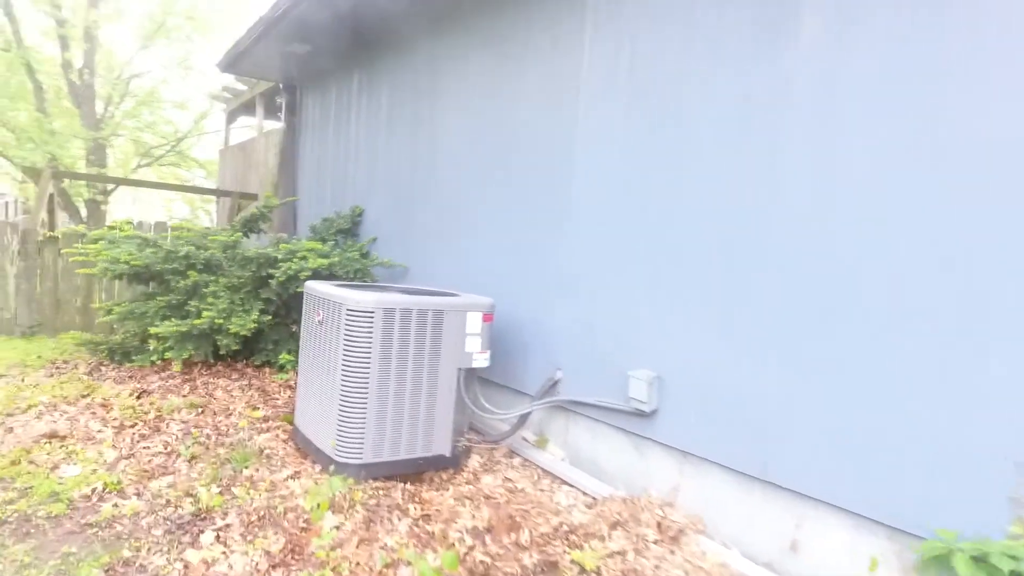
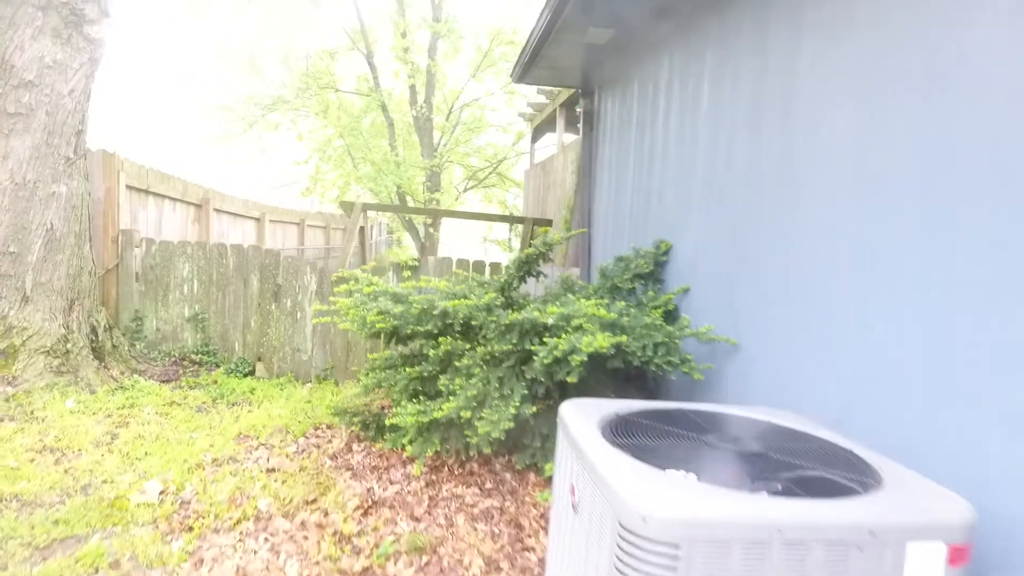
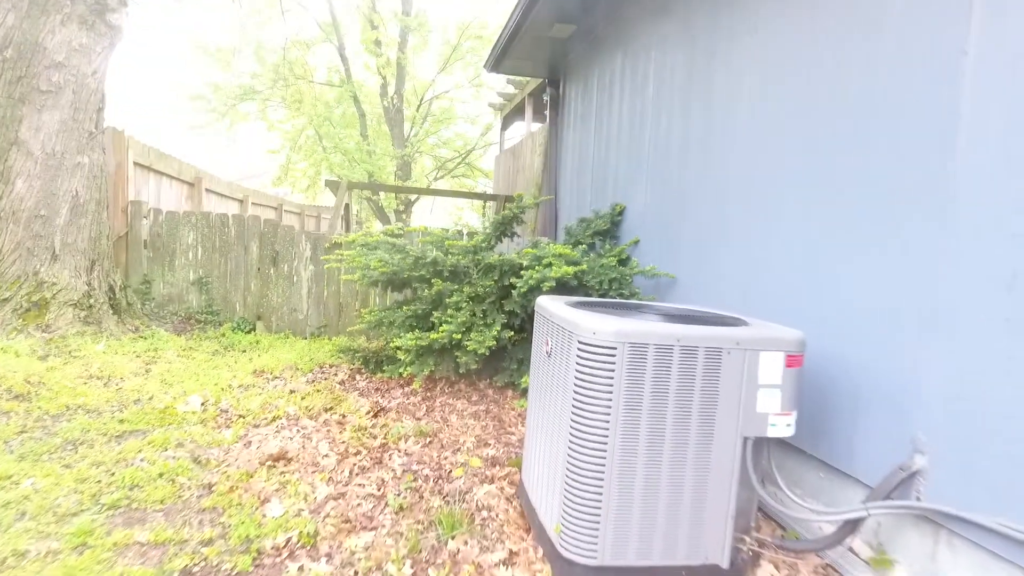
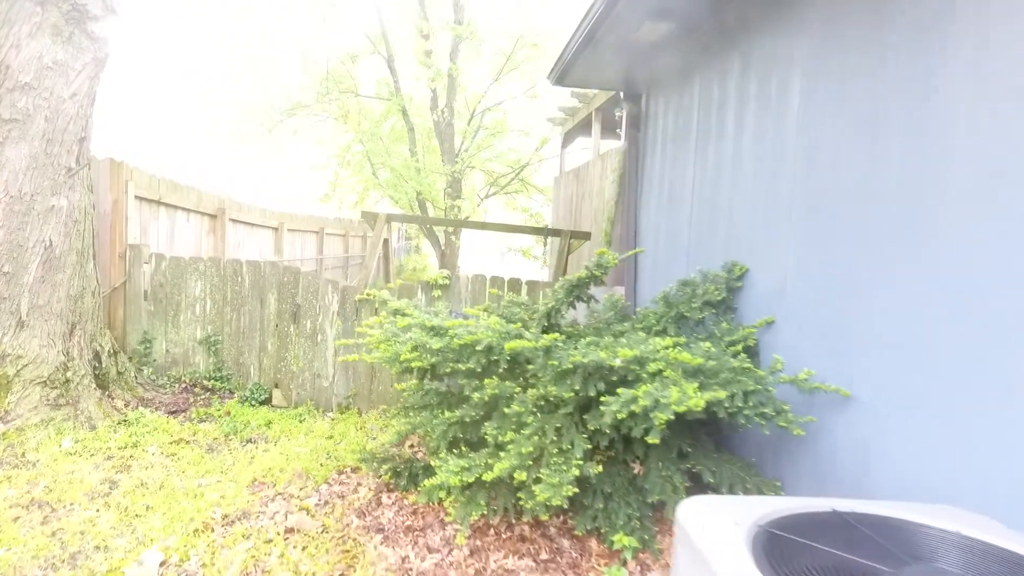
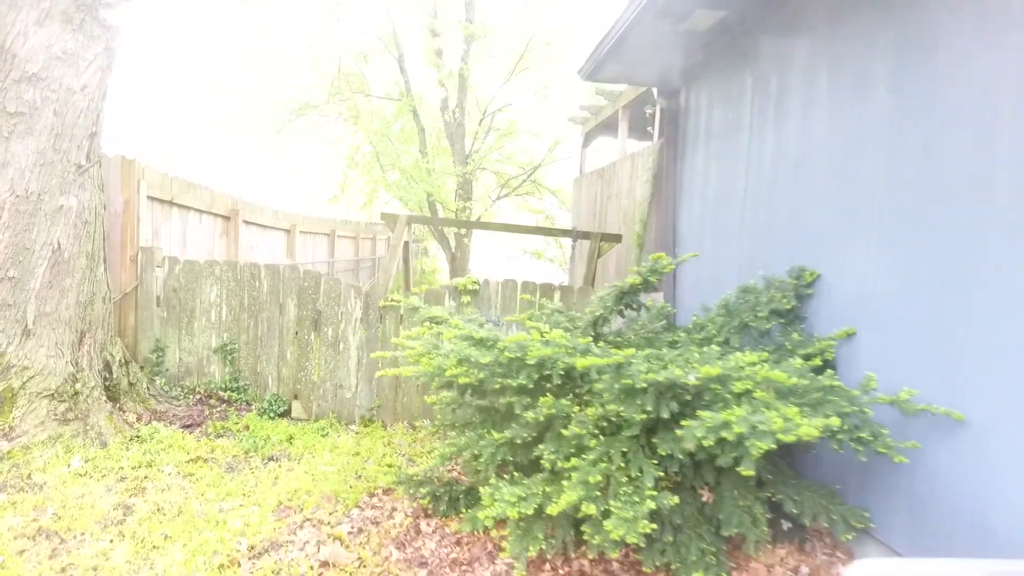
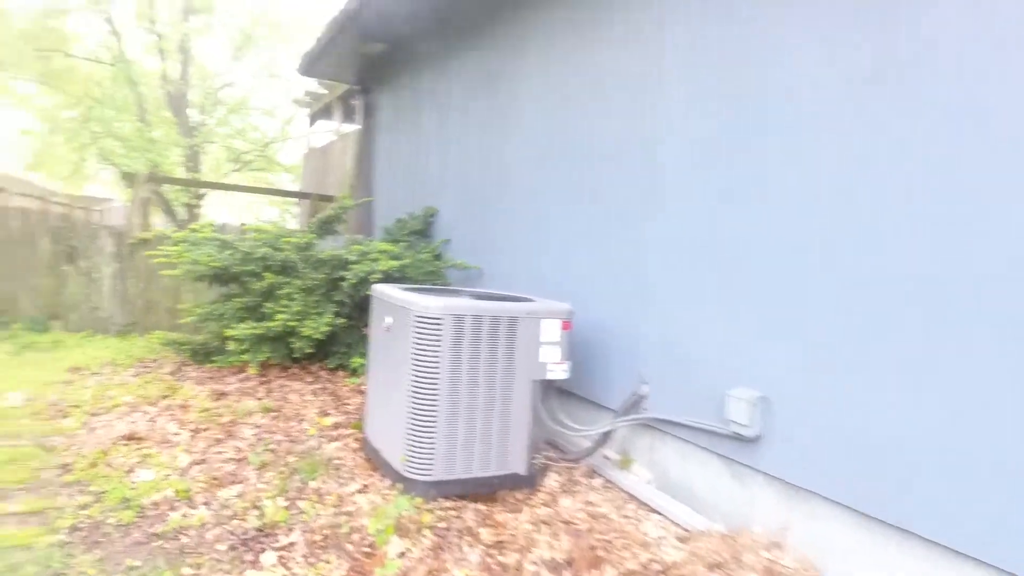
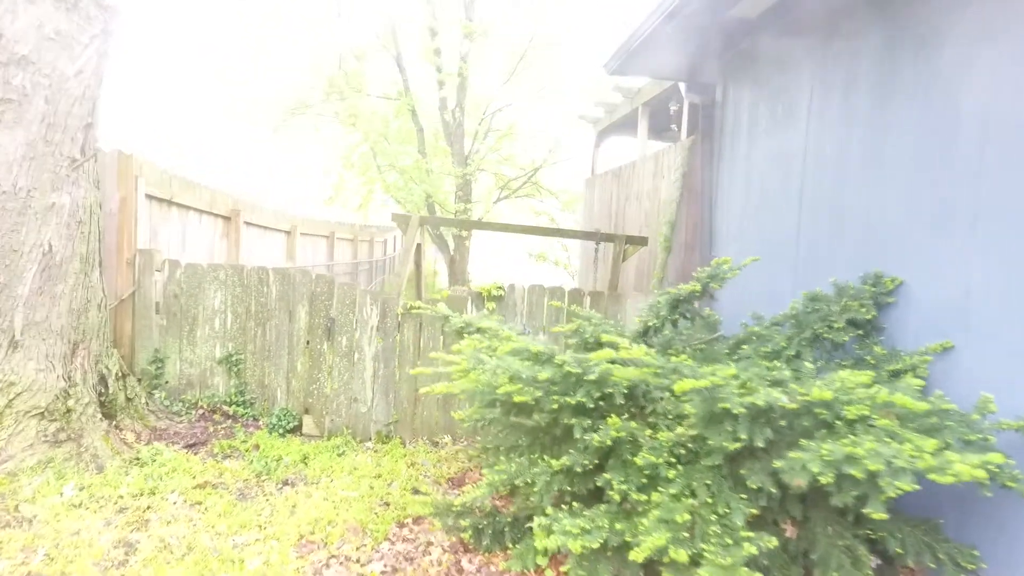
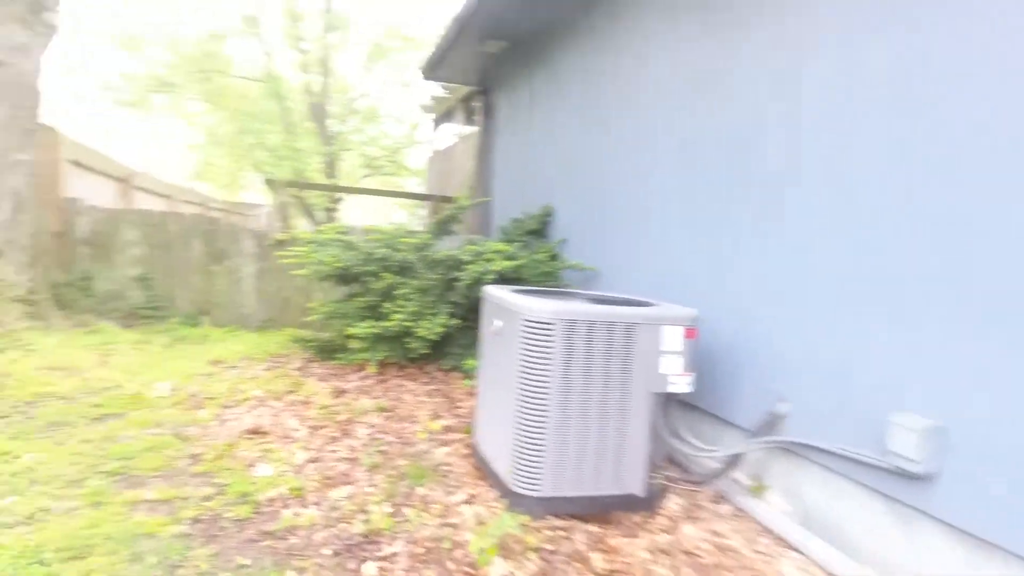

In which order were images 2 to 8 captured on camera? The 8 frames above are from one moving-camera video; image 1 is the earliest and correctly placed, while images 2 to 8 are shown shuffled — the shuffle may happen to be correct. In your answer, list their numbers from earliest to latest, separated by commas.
6, 8, 3, 2, 4, 5, 7
